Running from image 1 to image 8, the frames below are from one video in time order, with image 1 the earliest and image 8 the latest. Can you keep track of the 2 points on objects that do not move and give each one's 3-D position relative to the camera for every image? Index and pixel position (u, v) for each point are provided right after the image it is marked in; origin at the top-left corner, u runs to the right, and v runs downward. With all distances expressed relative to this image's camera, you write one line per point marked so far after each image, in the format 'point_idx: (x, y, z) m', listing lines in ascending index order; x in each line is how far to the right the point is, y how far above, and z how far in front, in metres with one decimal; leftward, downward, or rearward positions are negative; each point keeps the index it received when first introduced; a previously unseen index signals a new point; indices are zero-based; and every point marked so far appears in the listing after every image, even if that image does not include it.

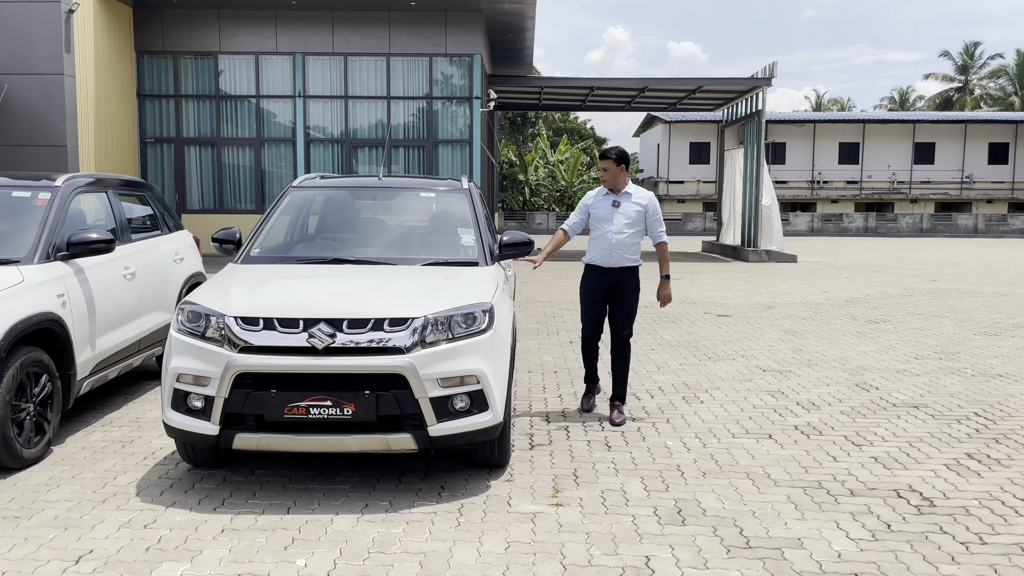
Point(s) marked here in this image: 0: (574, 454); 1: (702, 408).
0: (+0.3, -1.0, +4.8) m
1: (+1.3, -0.9, +6.0) m
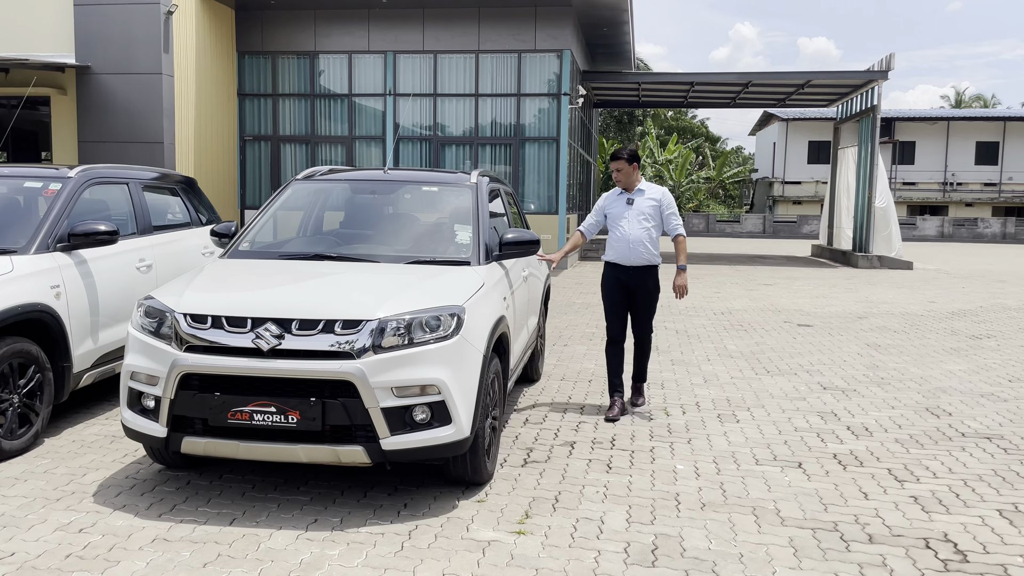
0: (+0.3, -1.0, +4.4) m
1: (+1.4, -0.9, +5.4) m
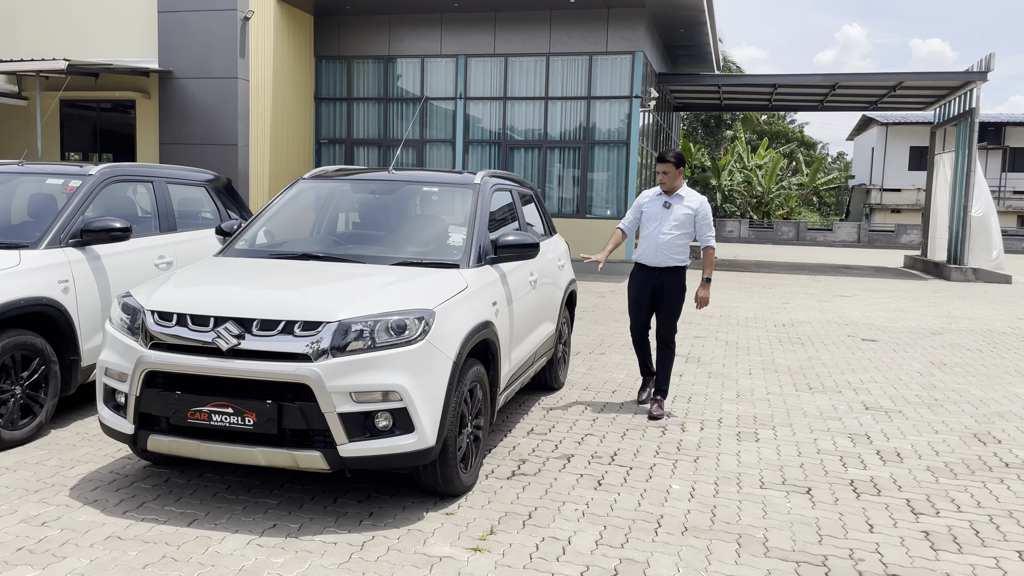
0: (+0.2, -1.0, +4.2) m
1: (+1.4, -1.0, +5.1) m
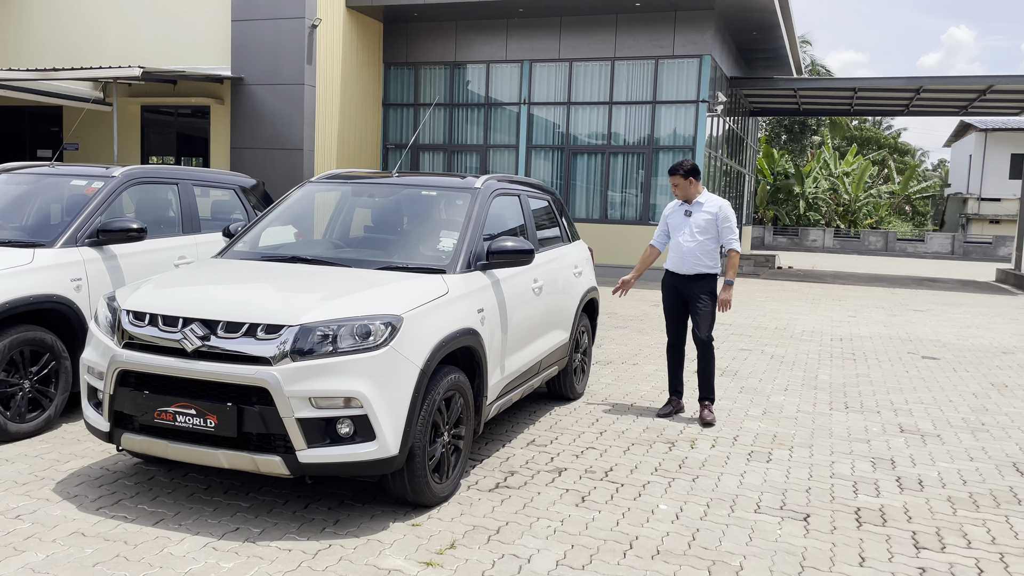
0: (+0.1, -1.0, +4.1) m
1: (+1.4, -1.0, +4.8) m
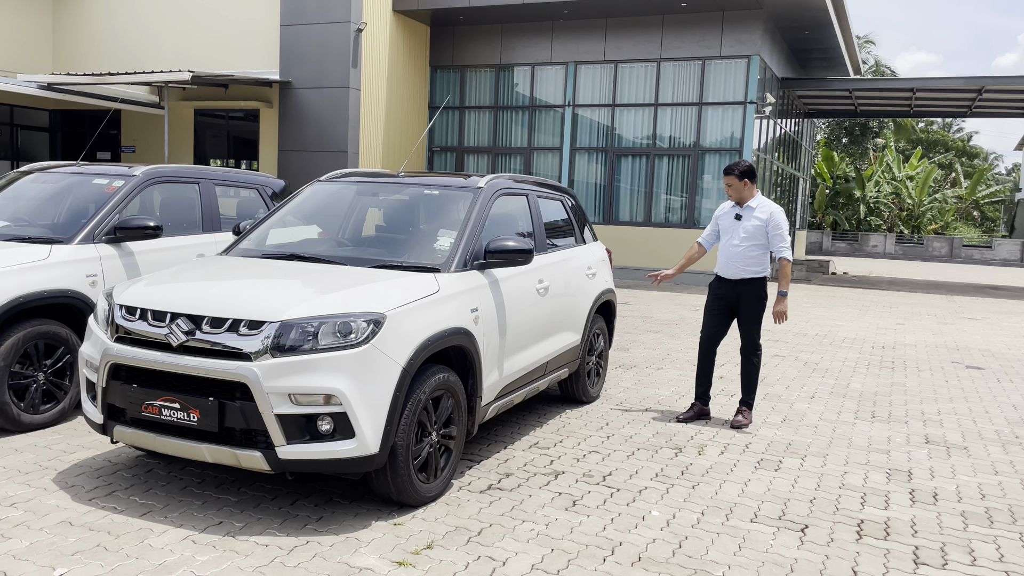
0: (0.0, -1.0, +4.0) m
1: (+1.4, -1.0, +4.7) m
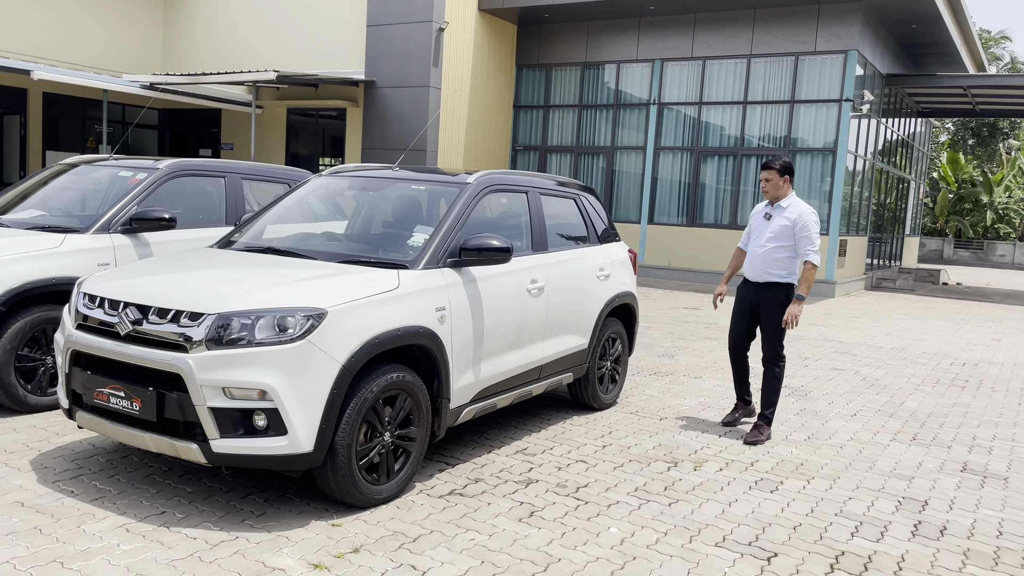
0: (-0.2, -1.0, +3.9) m
1: (+1.3, -1.1, +4.4) m
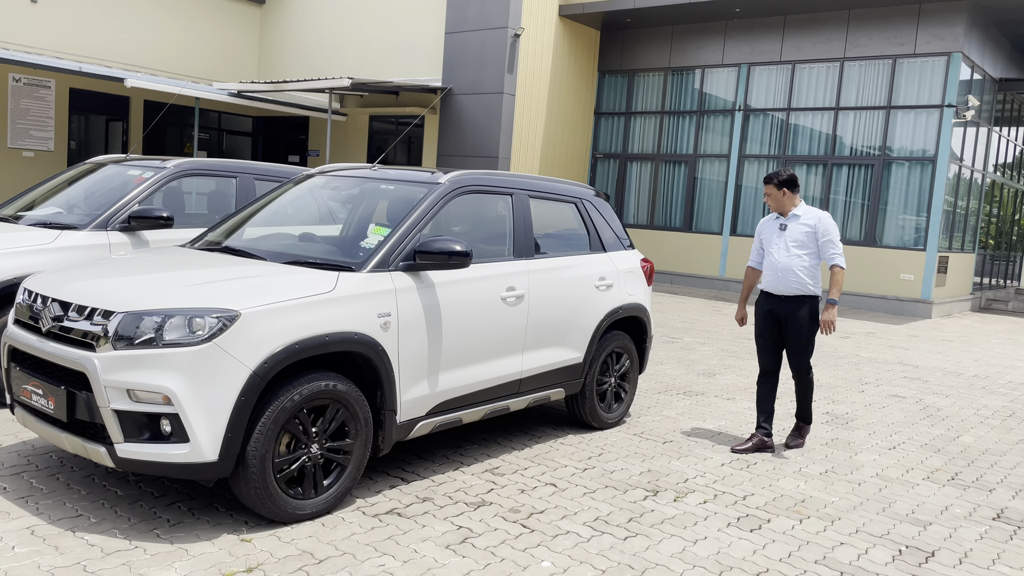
0: (-0.5, -1.1, +3.6) m
1: (+1.0, -1.1, +3.9) m
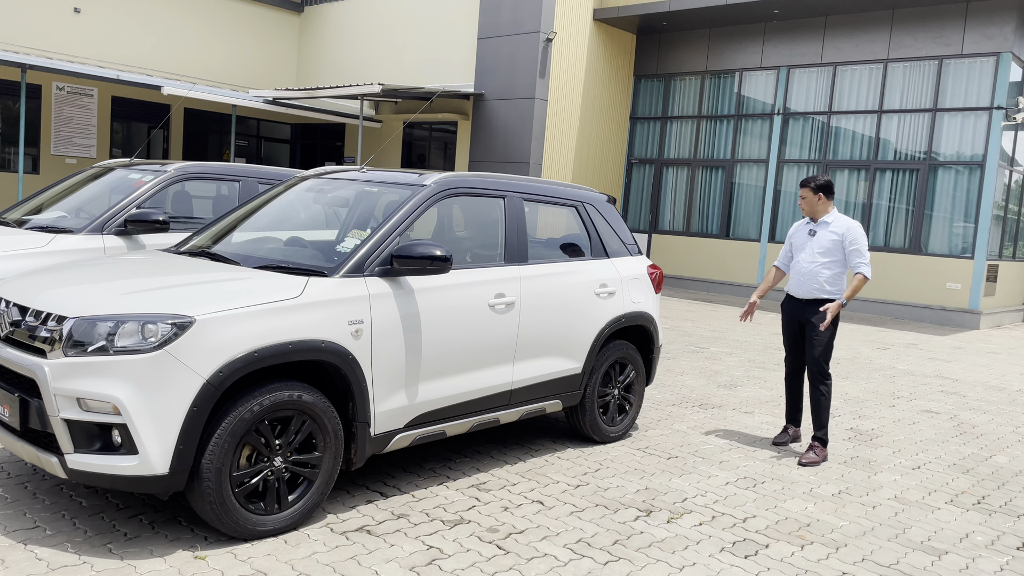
0: (-0.6, -1.1, +3.4) m
1: (+0.9, -1.2, +3.6) m
